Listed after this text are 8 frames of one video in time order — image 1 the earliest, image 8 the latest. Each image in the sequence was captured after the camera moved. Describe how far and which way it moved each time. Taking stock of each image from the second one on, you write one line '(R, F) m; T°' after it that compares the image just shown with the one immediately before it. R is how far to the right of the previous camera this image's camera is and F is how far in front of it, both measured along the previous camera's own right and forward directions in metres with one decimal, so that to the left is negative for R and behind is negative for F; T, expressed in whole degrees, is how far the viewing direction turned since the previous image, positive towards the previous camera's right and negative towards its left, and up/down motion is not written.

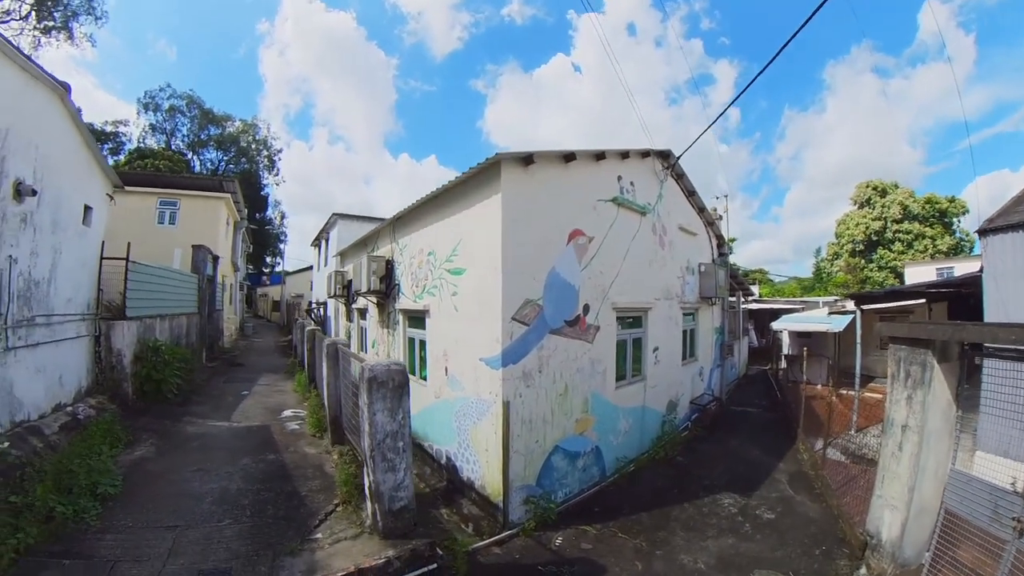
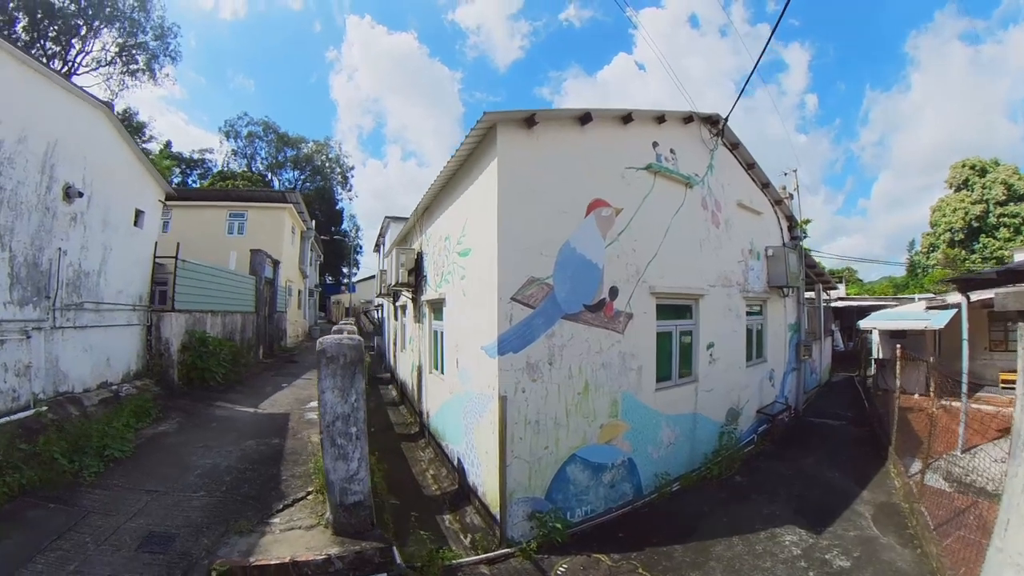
(+0.5, +0.8) m; -7°
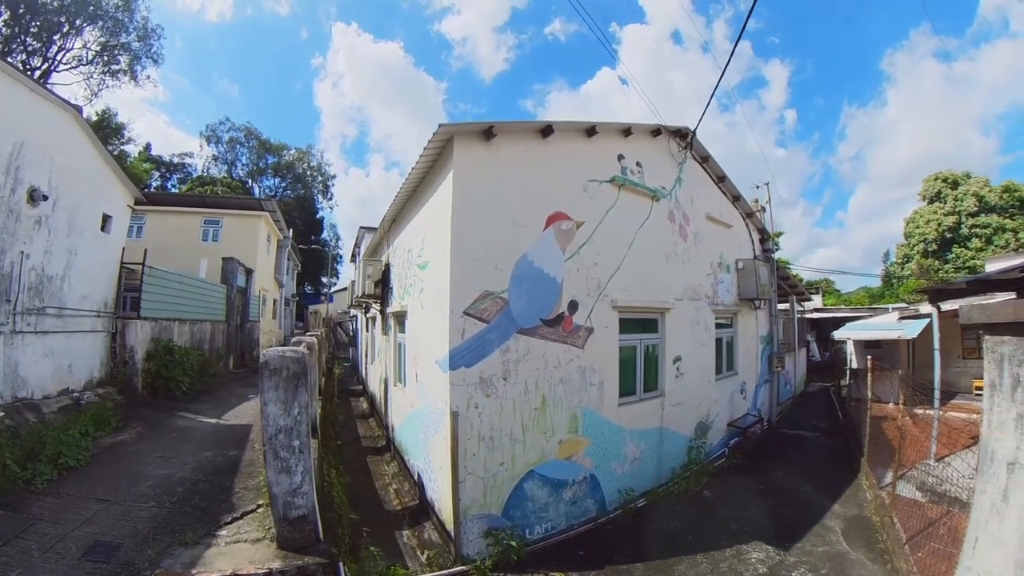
(+0.2, +0.1) m; +2°
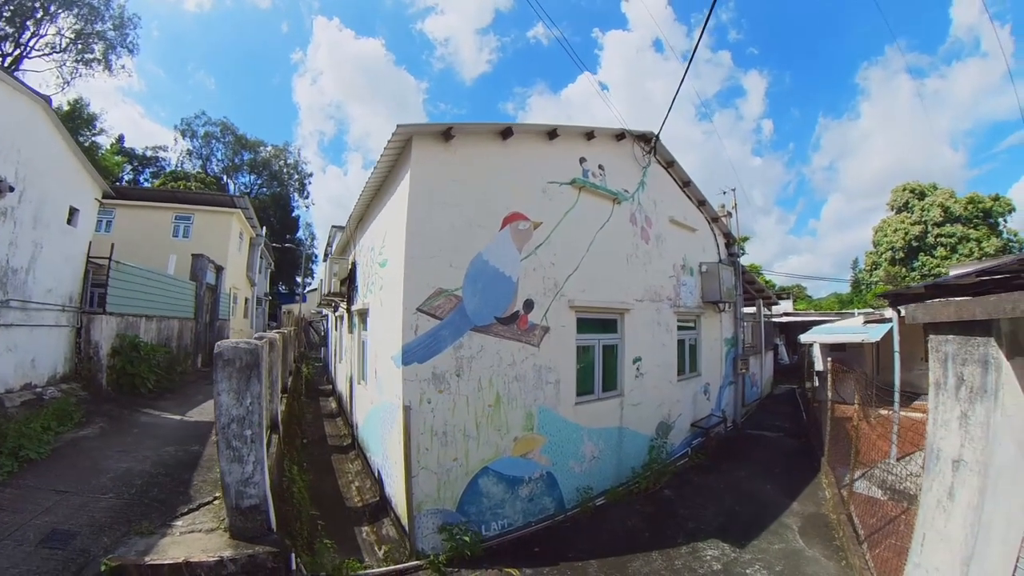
(+0.2, 0.0) m; +2°
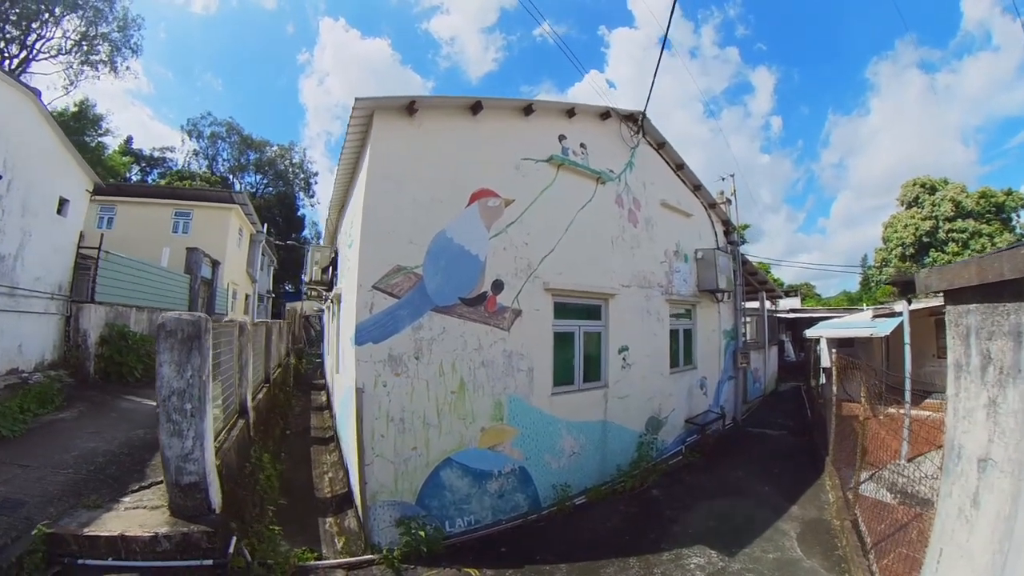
(+0.3, +0.4) m; -1°
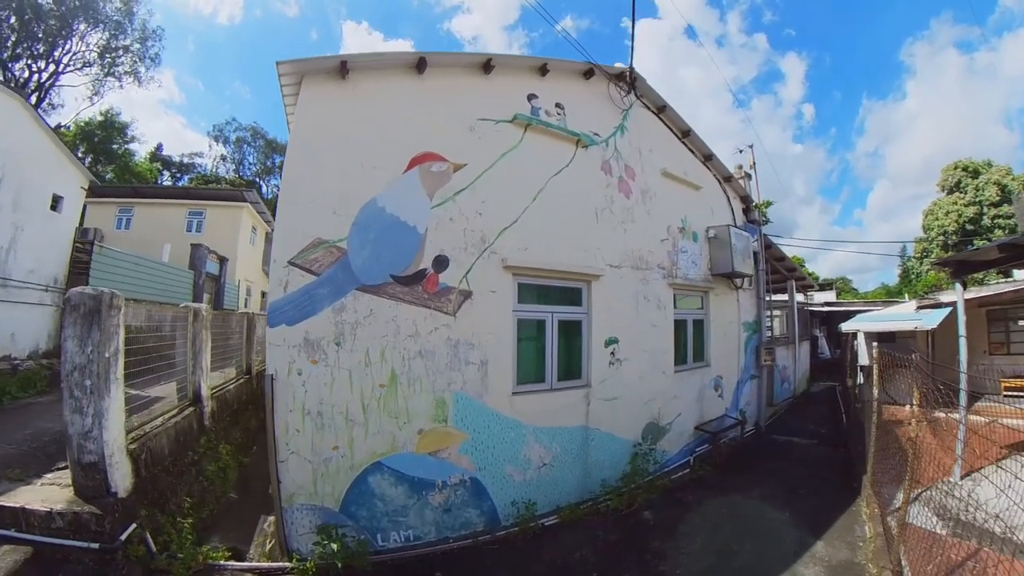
(+0.5, +0.9) m; -3°
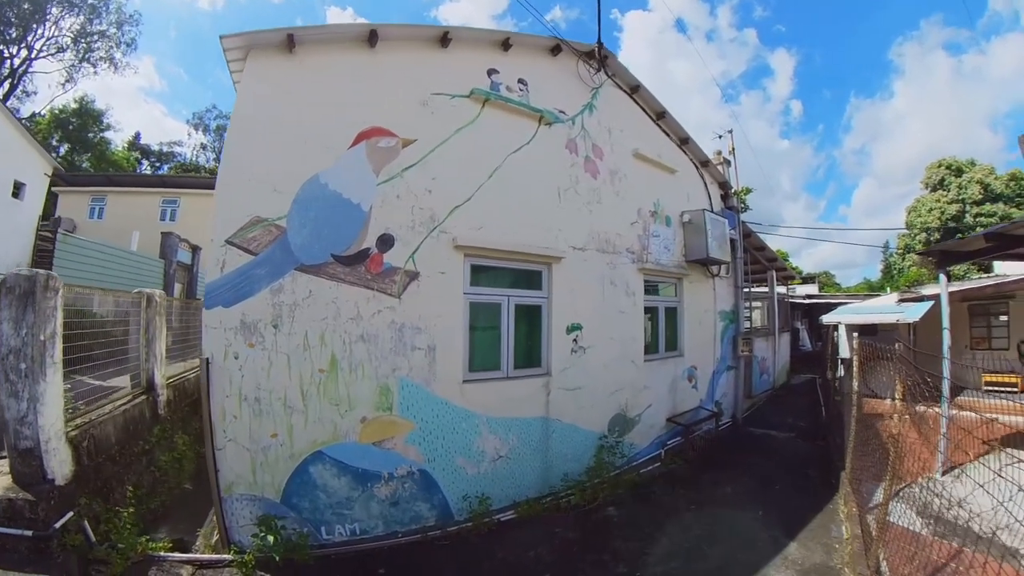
(+0.2, +0.3) m; +1°
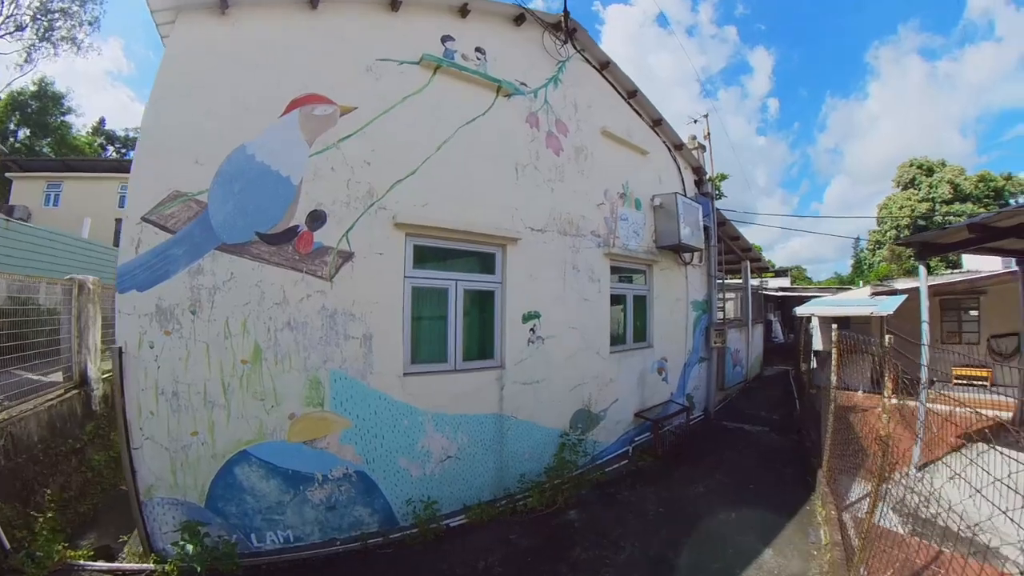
(+0.2, +0.4) m; +2°
